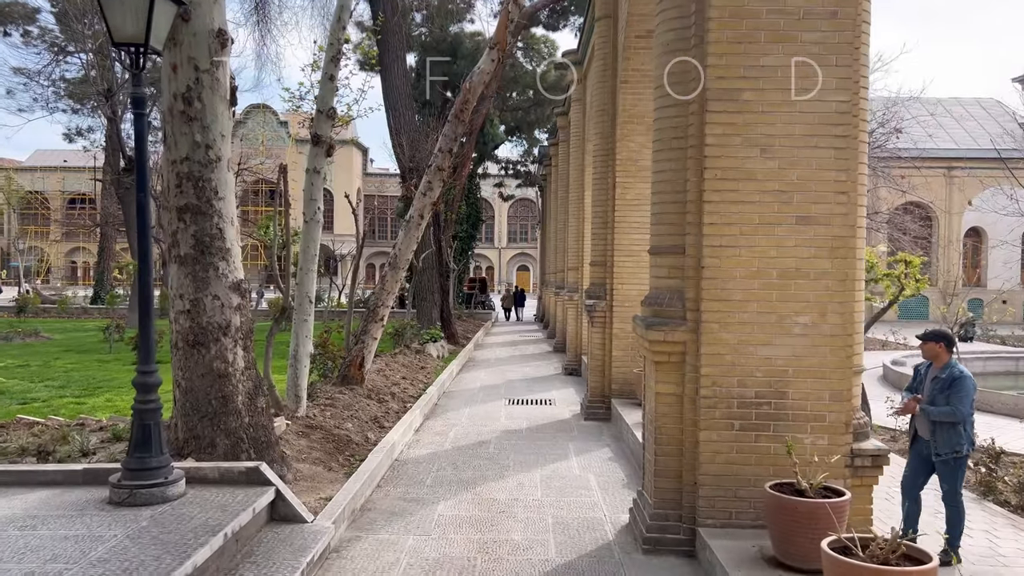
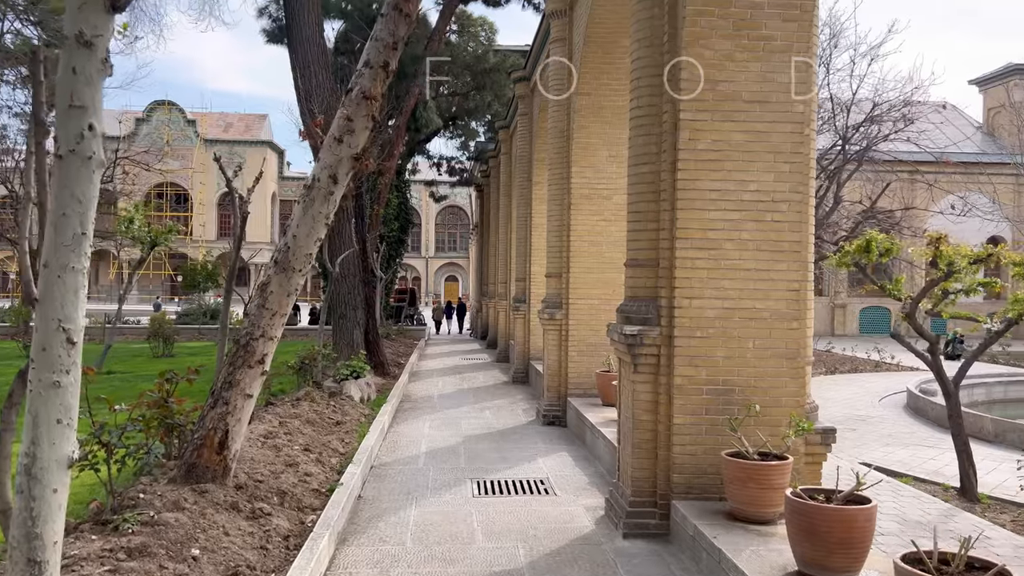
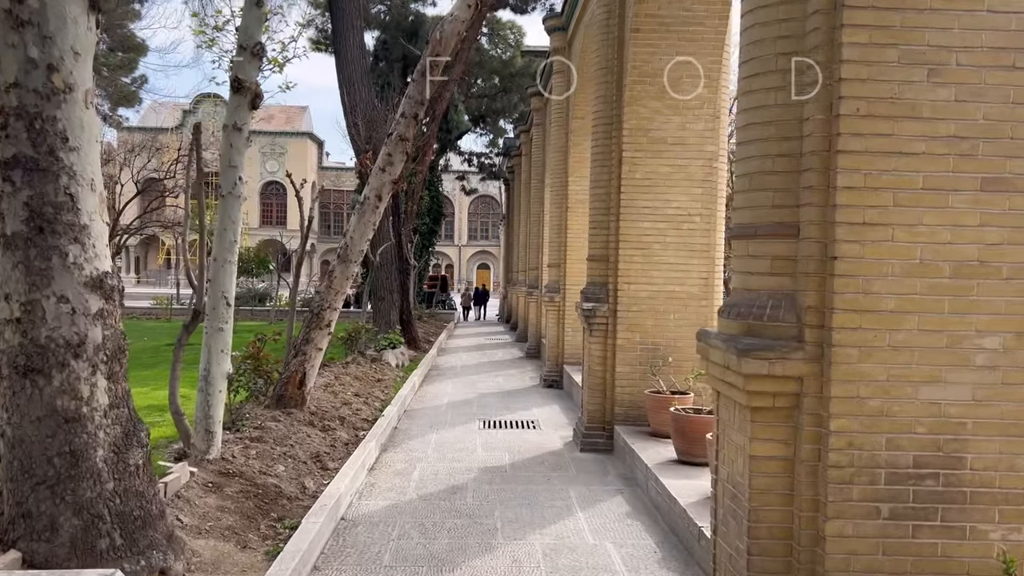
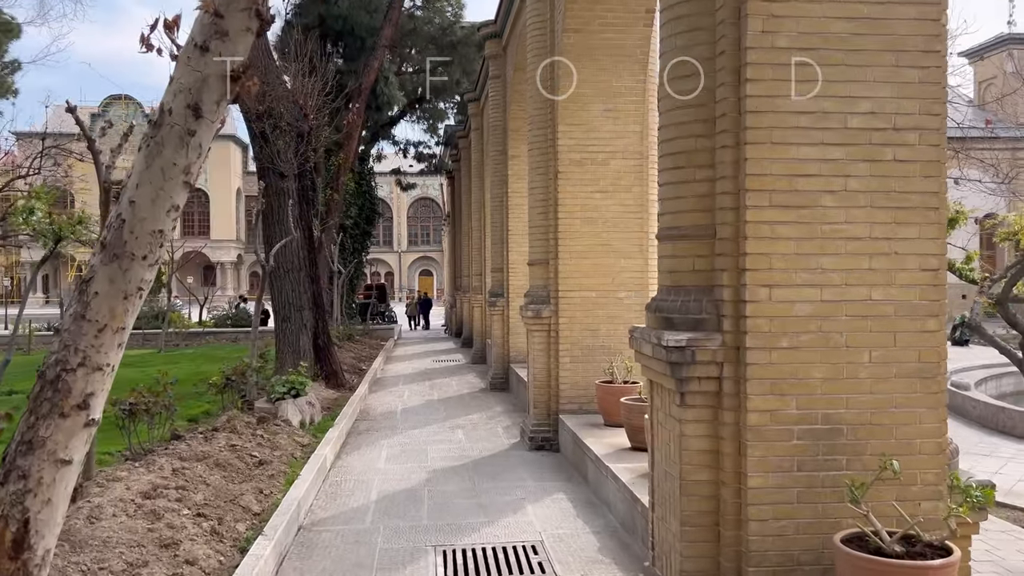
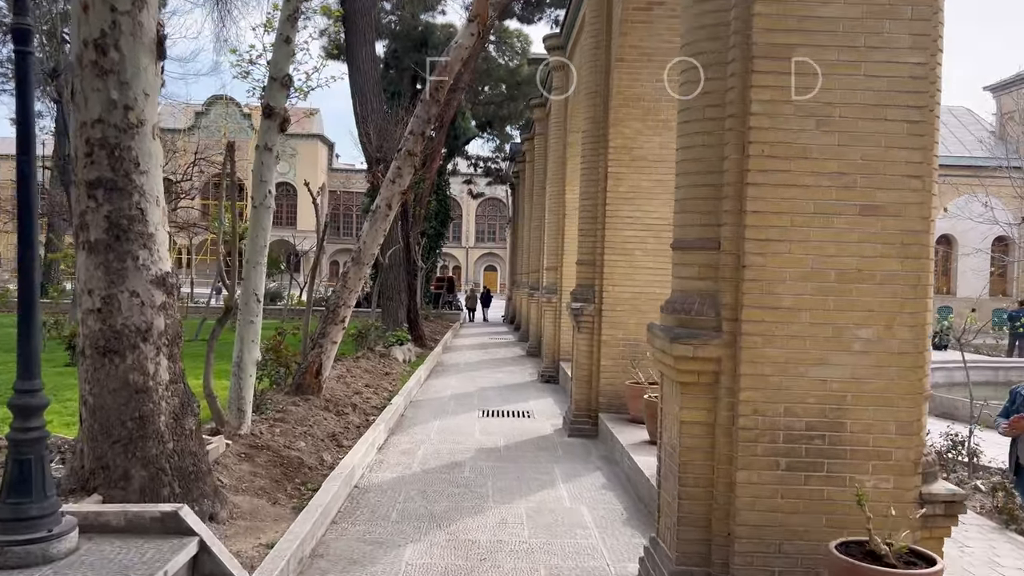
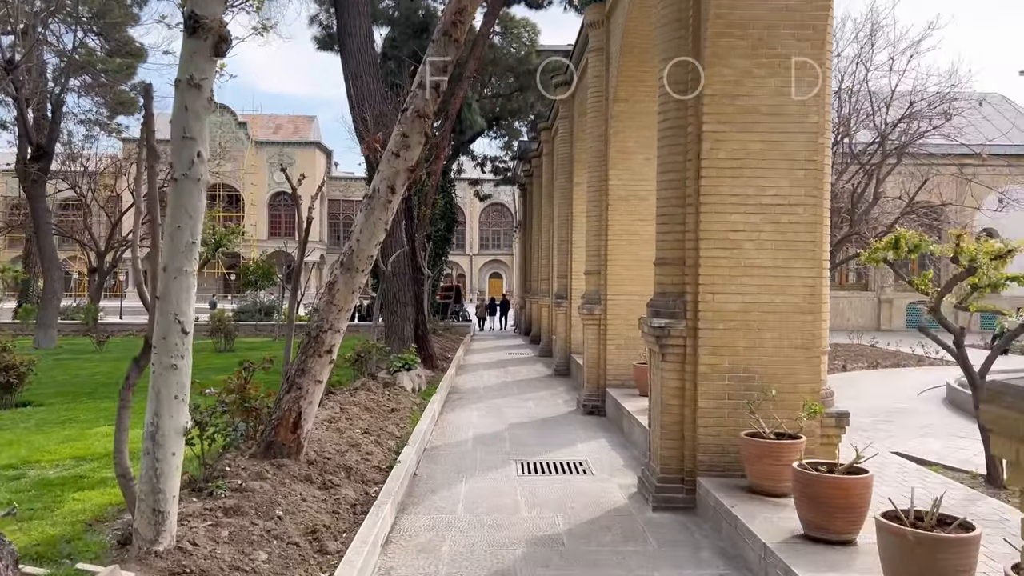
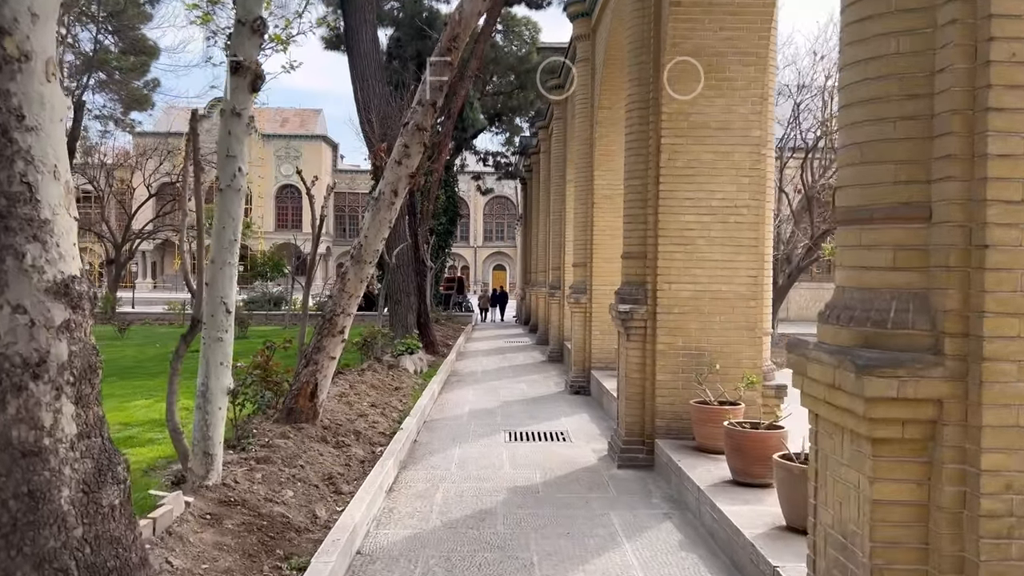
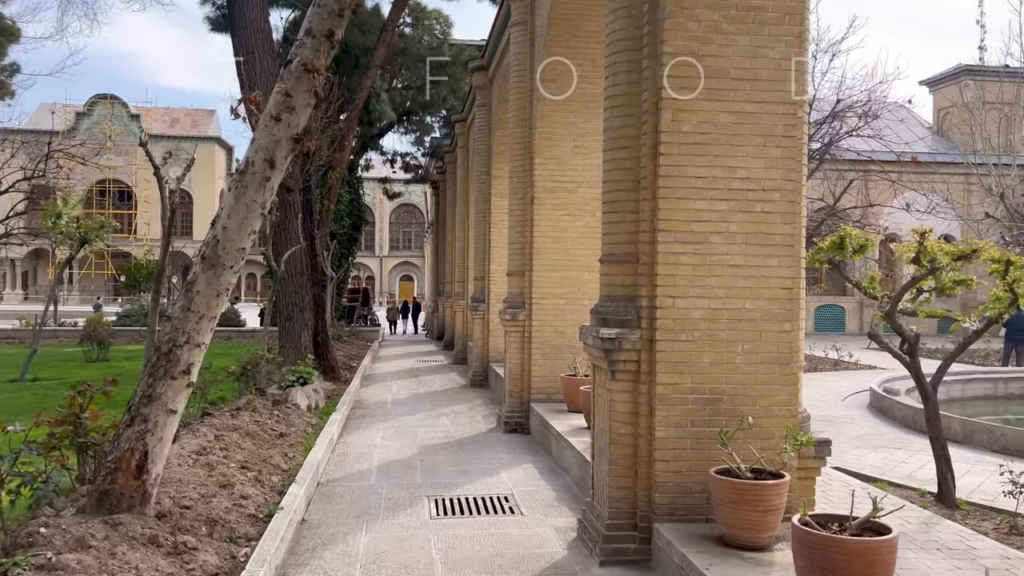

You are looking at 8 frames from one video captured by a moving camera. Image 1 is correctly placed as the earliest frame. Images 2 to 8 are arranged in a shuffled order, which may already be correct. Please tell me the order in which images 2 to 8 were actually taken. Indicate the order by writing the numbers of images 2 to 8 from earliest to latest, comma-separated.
5, 3, 7, 6, 2, 8, 4
